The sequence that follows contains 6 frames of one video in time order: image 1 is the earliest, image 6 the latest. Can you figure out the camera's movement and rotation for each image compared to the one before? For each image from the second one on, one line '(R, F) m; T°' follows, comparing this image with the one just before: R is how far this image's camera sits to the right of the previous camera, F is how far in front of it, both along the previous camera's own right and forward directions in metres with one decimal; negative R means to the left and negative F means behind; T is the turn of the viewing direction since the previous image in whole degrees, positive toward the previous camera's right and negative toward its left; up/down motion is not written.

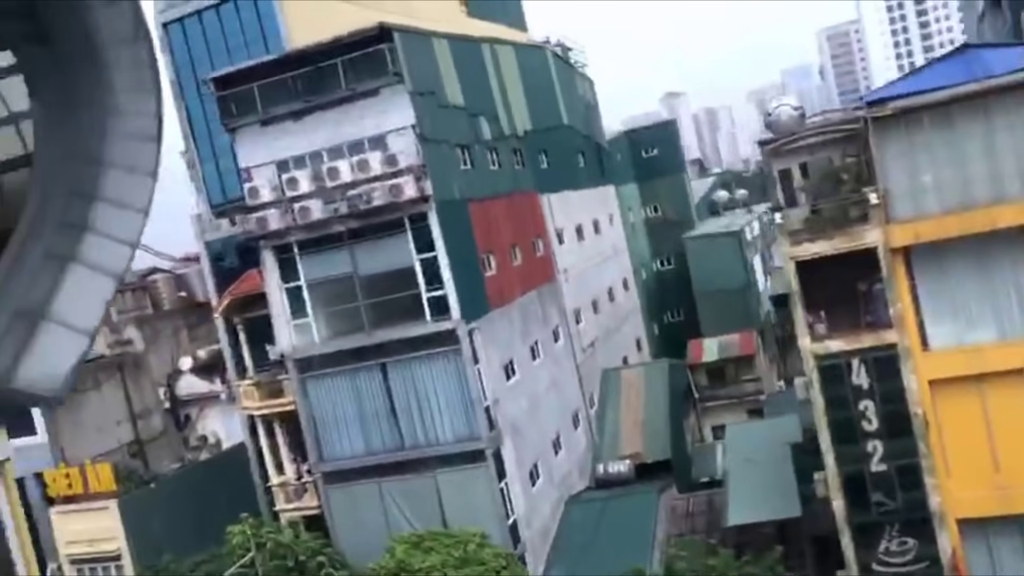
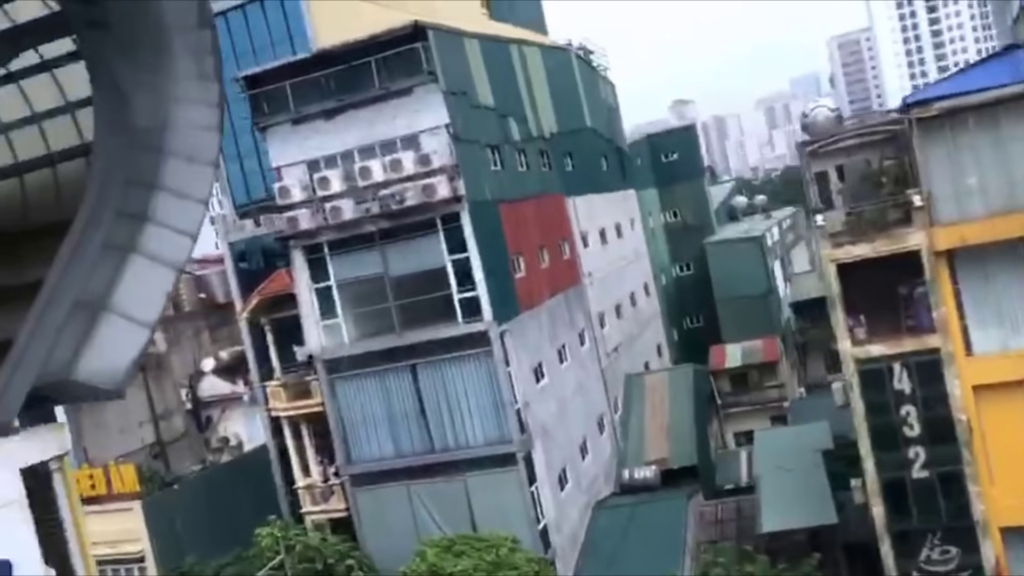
(-0.4, +0.1) m; 0°
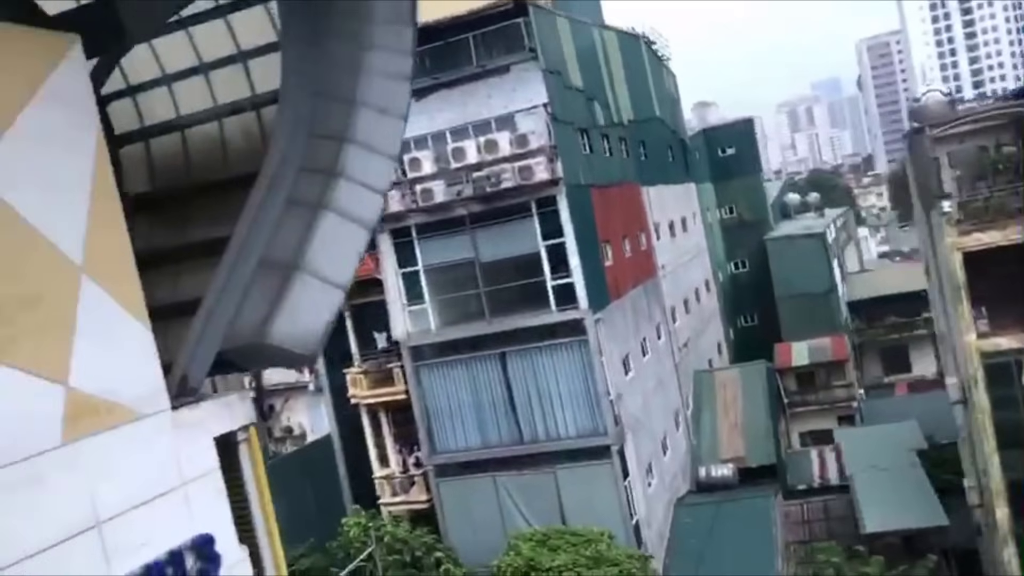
(-1.3, +0.4) m; -1°
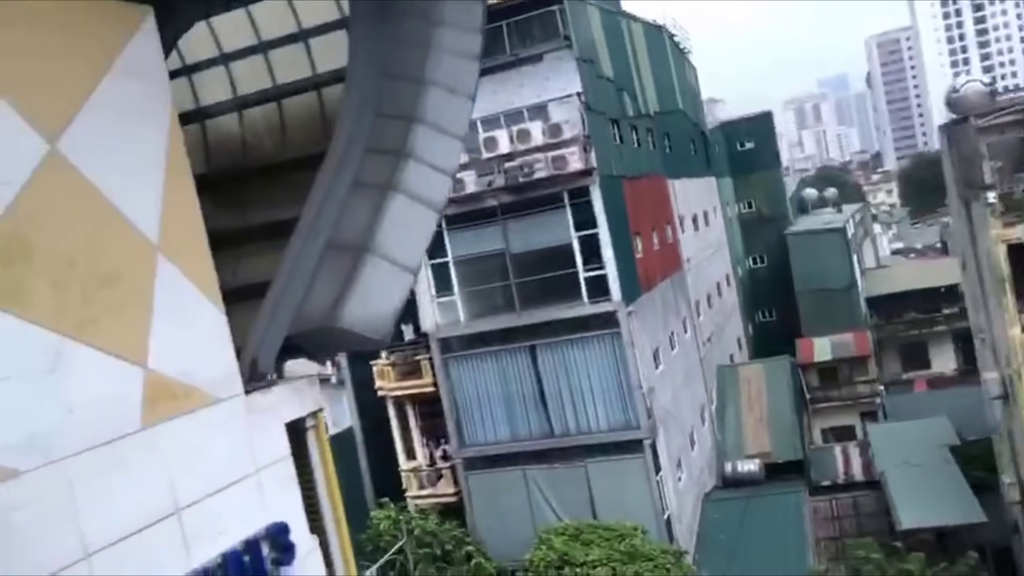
(-0.4, +0.2) m; 0°
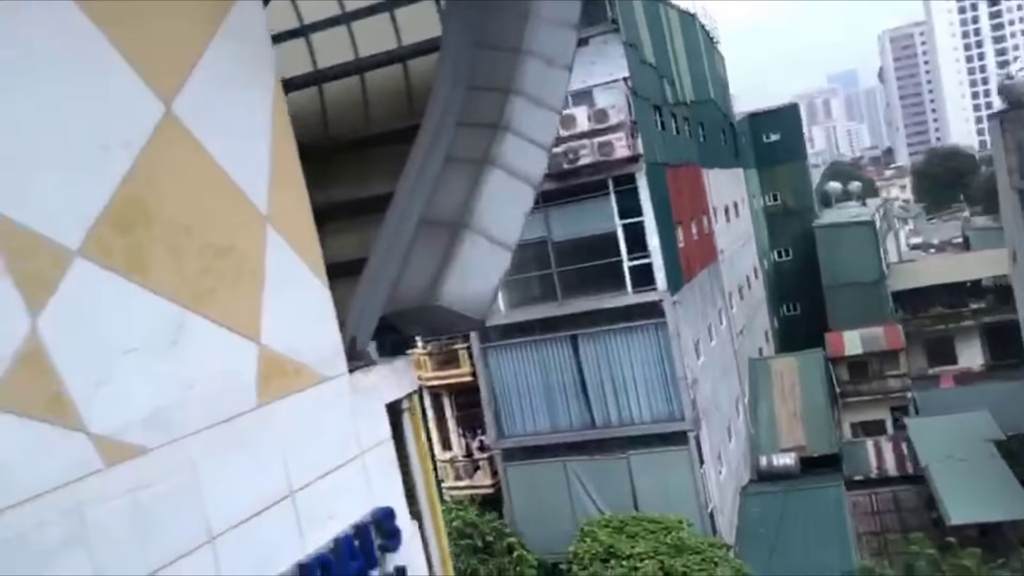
(-0.6, +0.2) m; 0°
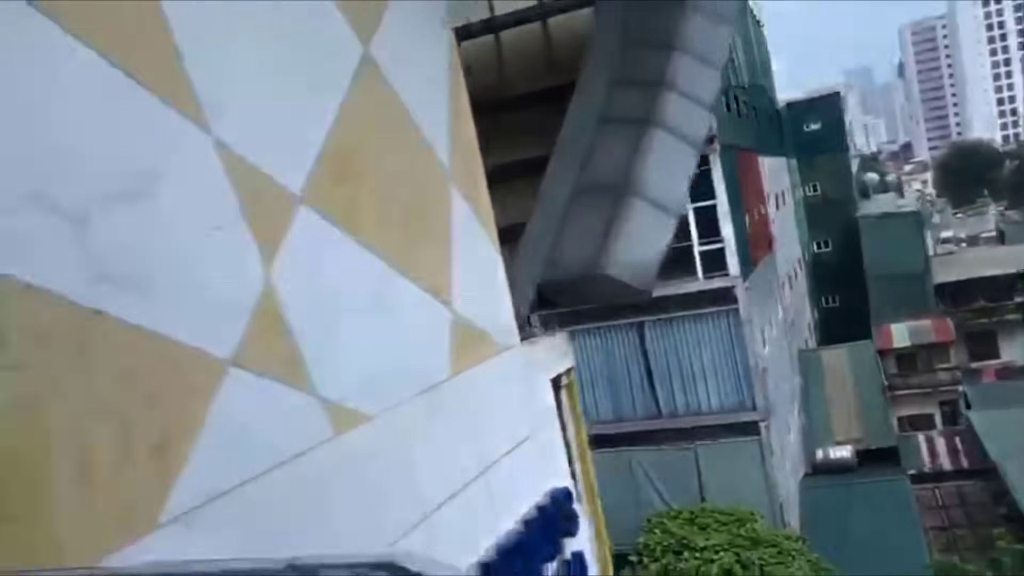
(-0.9, +0.3) m; -1°
